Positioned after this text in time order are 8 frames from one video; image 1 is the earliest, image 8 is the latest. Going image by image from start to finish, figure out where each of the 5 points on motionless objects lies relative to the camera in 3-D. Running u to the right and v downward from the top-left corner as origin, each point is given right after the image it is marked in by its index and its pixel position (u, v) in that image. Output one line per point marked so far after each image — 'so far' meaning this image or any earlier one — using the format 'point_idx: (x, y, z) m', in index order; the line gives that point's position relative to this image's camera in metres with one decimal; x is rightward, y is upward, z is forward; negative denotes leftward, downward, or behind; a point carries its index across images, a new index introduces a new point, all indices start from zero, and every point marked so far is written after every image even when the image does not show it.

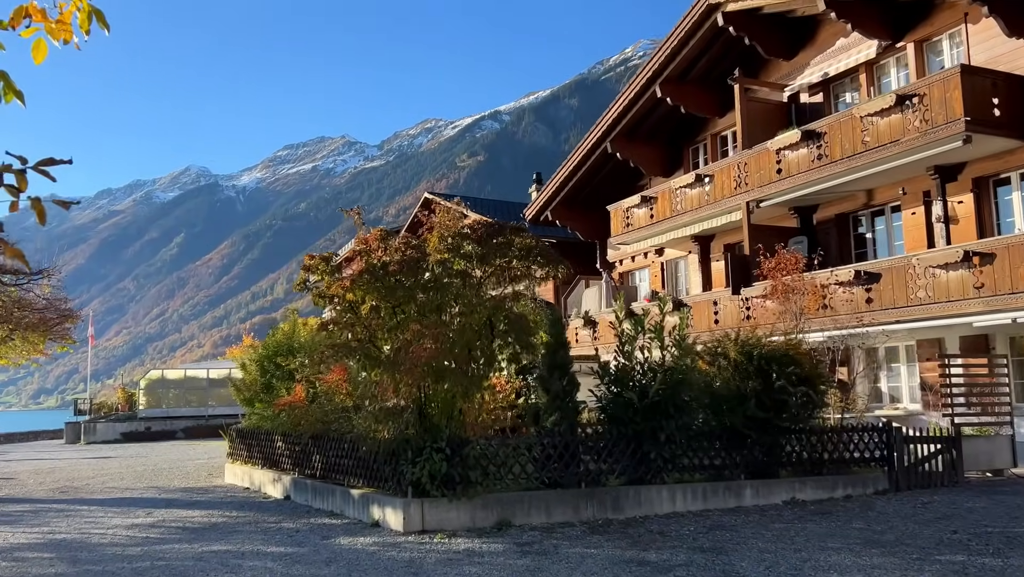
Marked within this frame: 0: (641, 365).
0: (+1.6, -1.0, +10.3) m
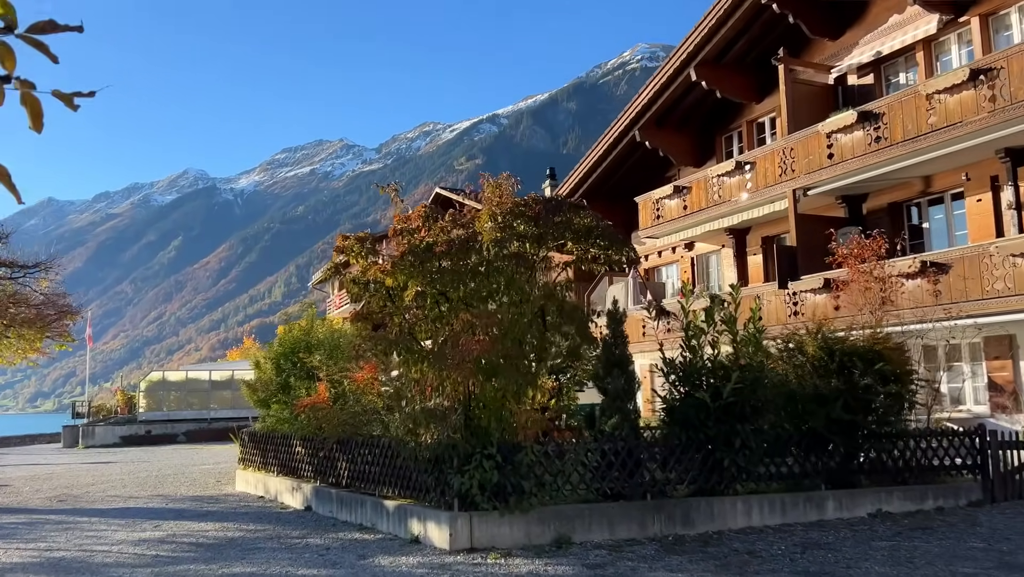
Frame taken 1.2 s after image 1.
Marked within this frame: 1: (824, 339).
0: (+2.3, -0.8, +9.2) m
1: (+3.7, -0.6, +9.7) m
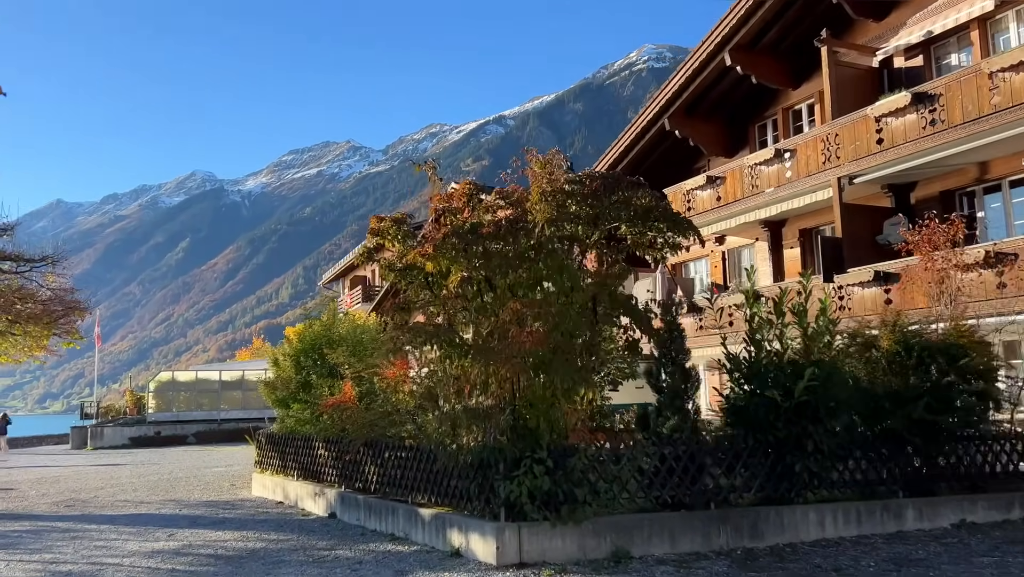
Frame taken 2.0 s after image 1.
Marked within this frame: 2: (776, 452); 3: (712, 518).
0: (+2.7, -0.7, +8.4) m
1: (+4.2, -0.5, +8.9) m
2: (+2.7, -1.7, +8.2) m
3: (+1.9, -2.2, +7.8) m
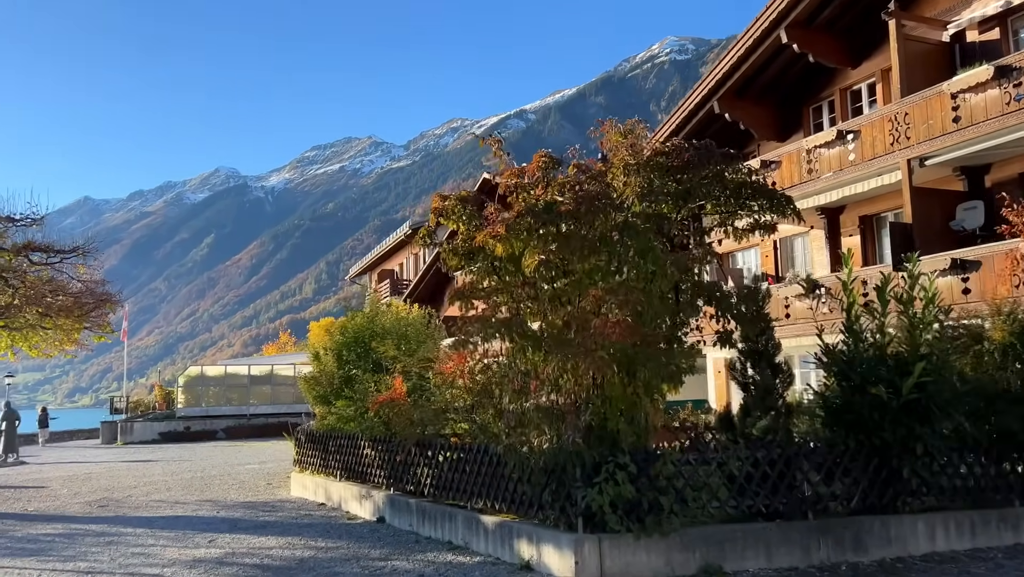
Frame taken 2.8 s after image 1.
0: (+3.4, -0.6, +7.6) m
1: (+4.9, -0.3, +8.0) m
2: (+3.3, -1.5, +7.4) m
3: (+2.6, -2.1, +7.0) m
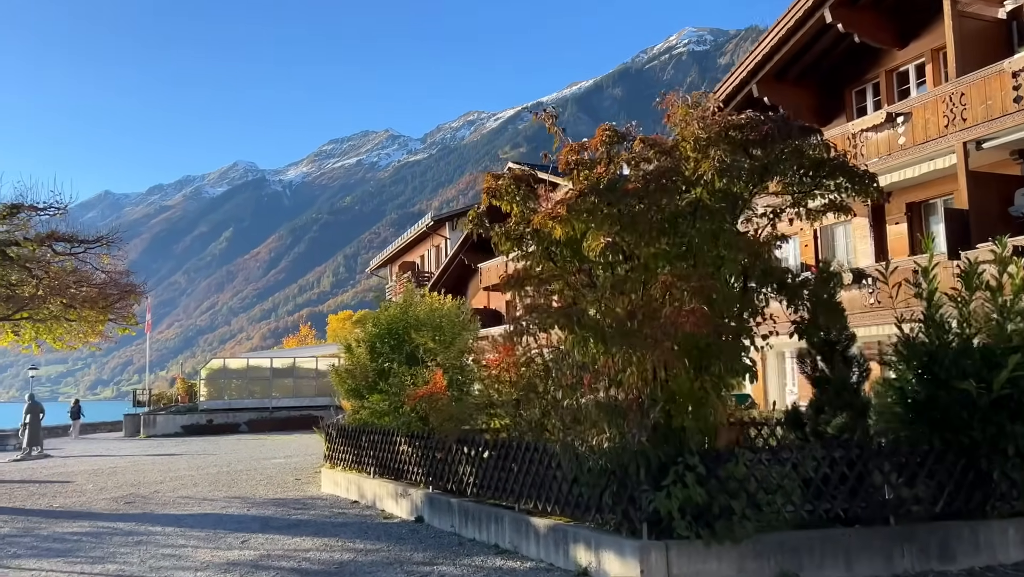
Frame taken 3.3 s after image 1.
0: (+3.9, -0.5, +7.0) m
1: (+5.4, -0.2, +7.4) m
2: (+3.8, -1.4, +6.8) m
3: (+3.1, -2.0, +6.5) m
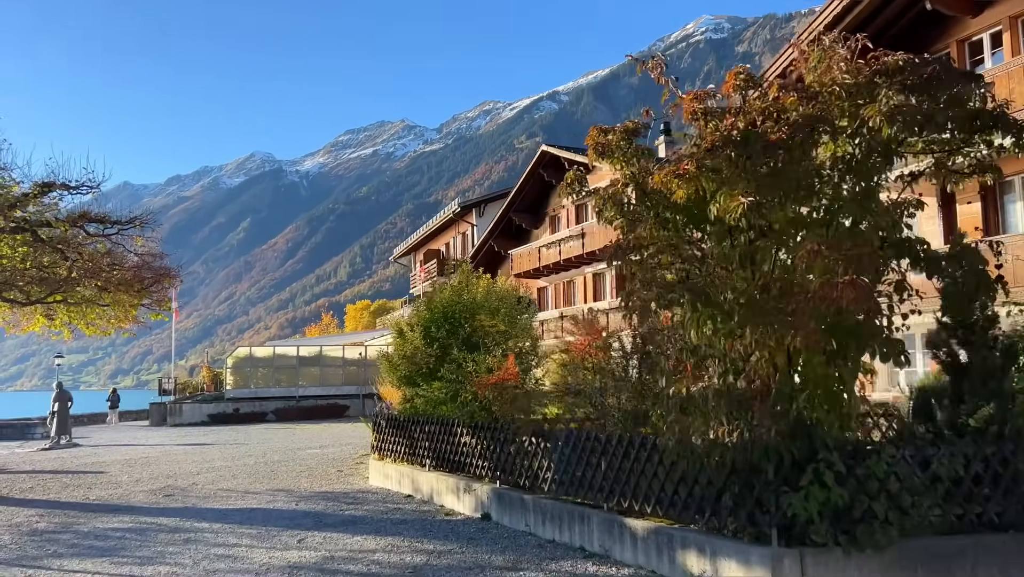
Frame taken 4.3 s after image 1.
0: (+4.7, -0.3, +6.1) m
1: (+6.2, 0.0, +6.5) m
2: (+4.6, -1.2, +5.9) m
3: (+3.8, -1.8, +5.7) m
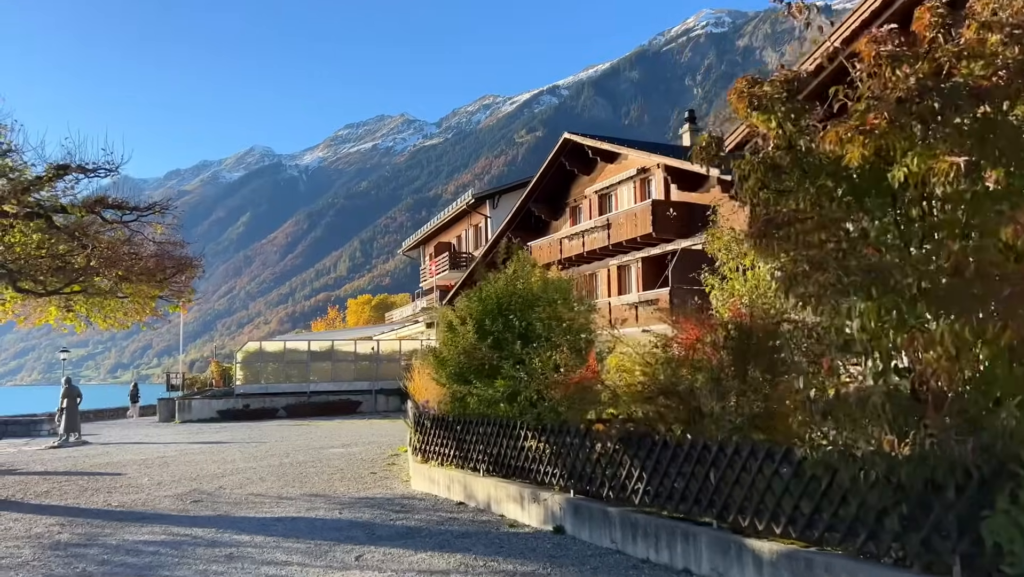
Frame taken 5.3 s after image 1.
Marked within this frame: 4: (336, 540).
0: (+5.4, -0.2, +5.3) m
1: (+6.9, +0.1, +5.6) m
2: (+5.3, -1.1, +5.1) m
3: (+4.6, -1.7, +4.8) m
4: (-1.8, -2.5, +8.2) m
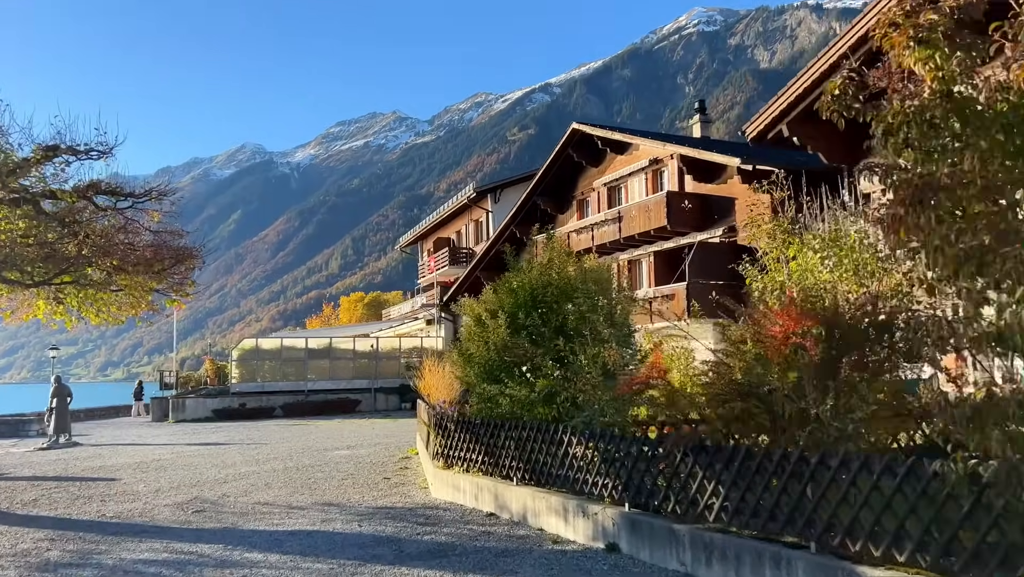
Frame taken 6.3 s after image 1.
0: (+5.9, -0.1, +4.4) m
1: (+7.4, +0.2, +4.8) m
2: (+5.8, -1.0, +4.2) m
3: (+5.0, -1.6, +4.0) m
4: (-1.4, -2.4, +7.3) m
